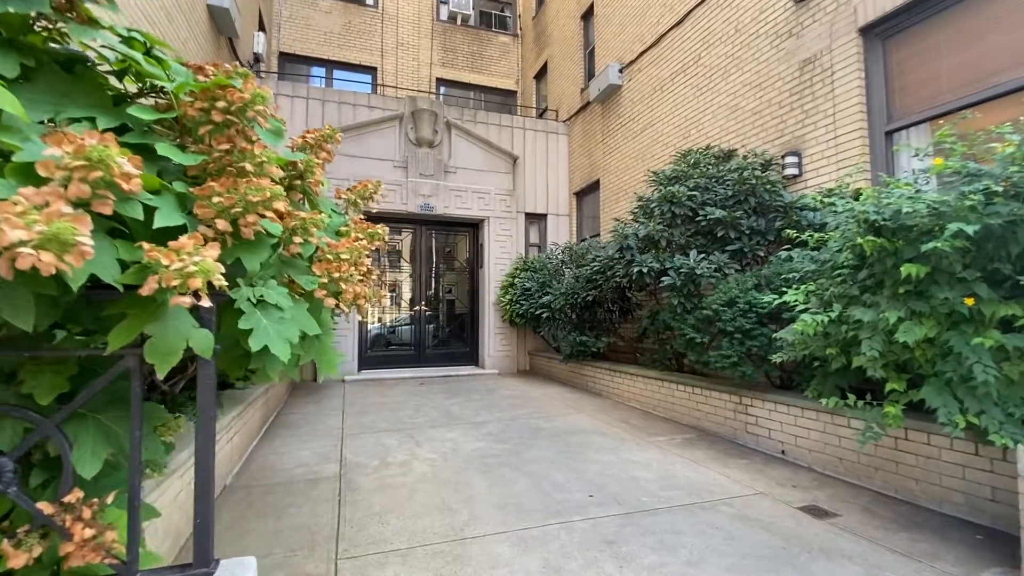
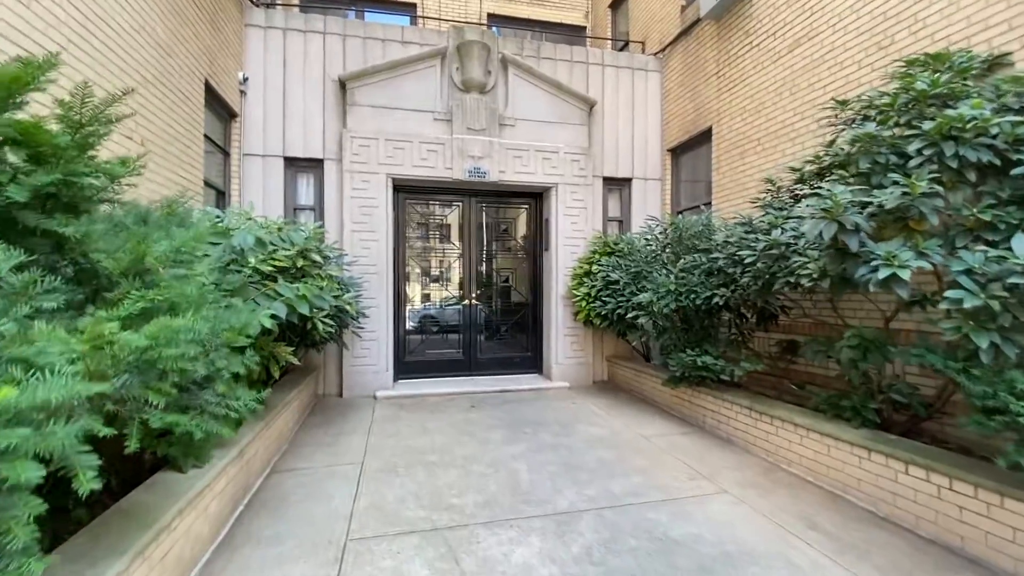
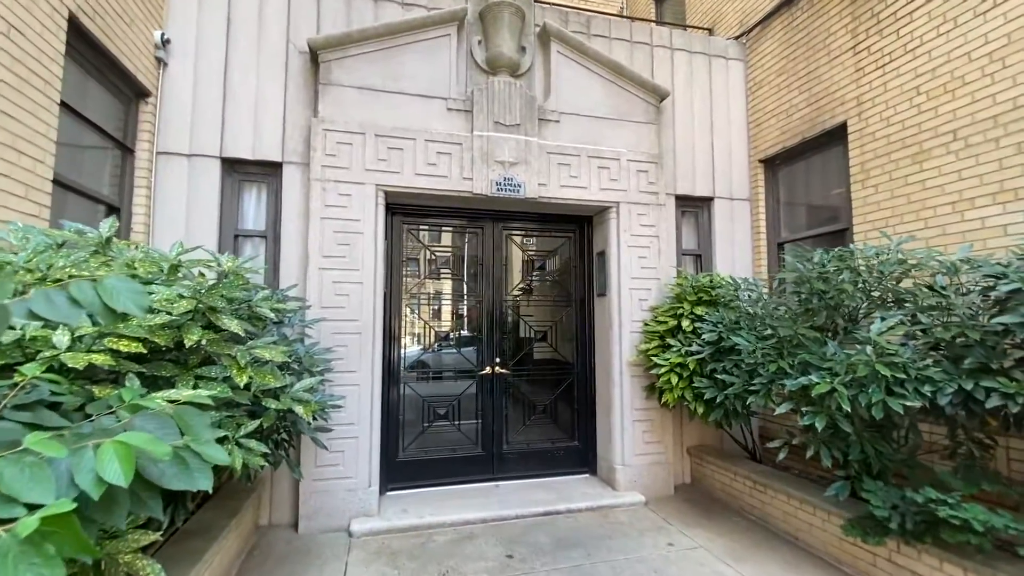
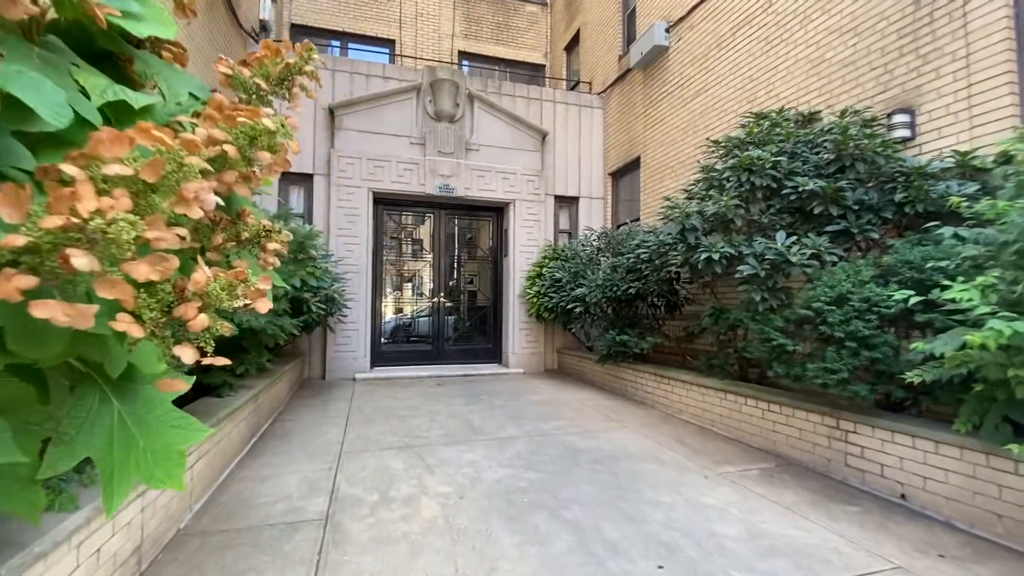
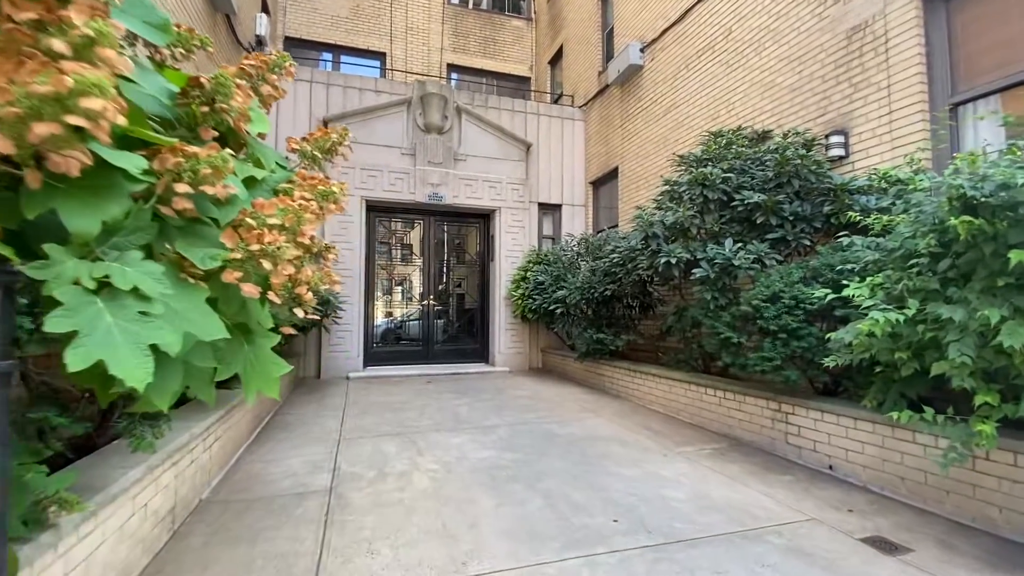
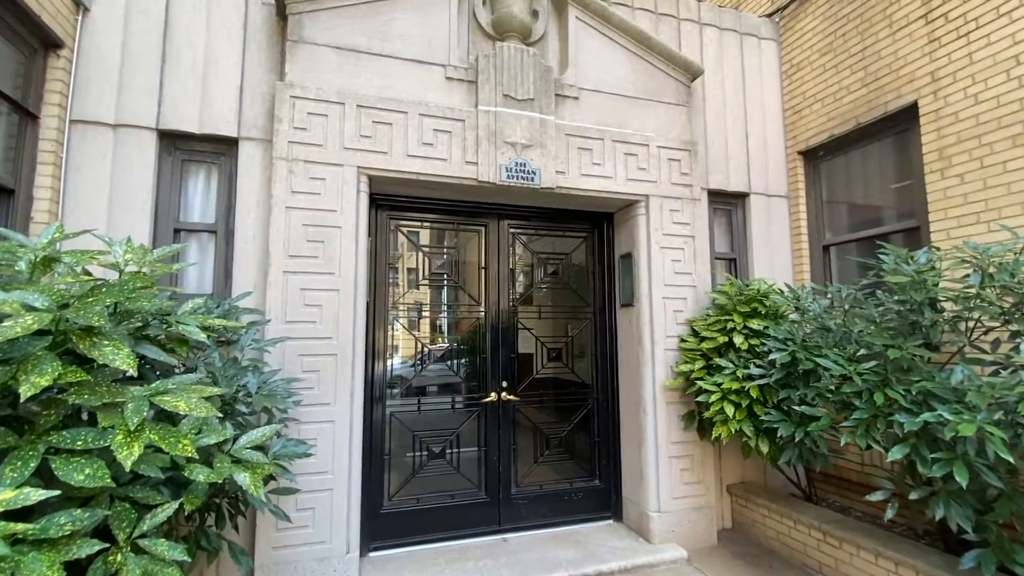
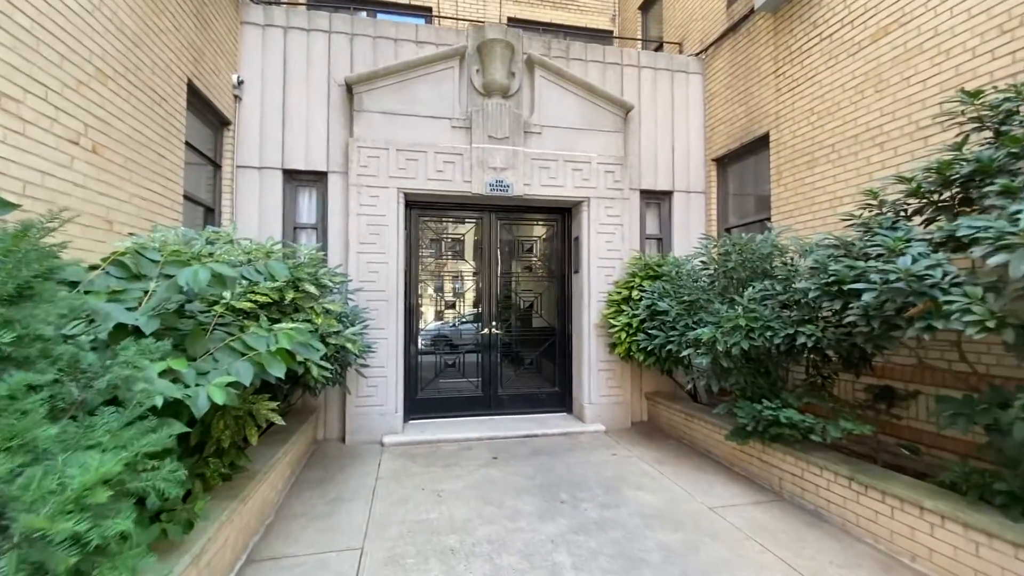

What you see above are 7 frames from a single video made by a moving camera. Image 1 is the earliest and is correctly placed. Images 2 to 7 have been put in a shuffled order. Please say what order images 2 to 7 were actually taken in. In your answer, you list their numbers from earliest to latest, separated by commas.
5, 4, 2, 7, 3, 6
